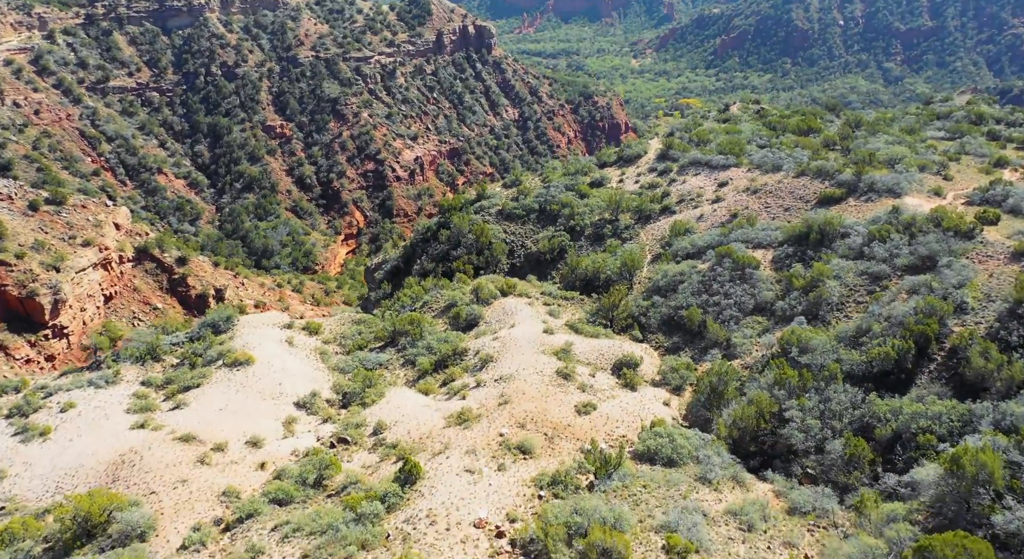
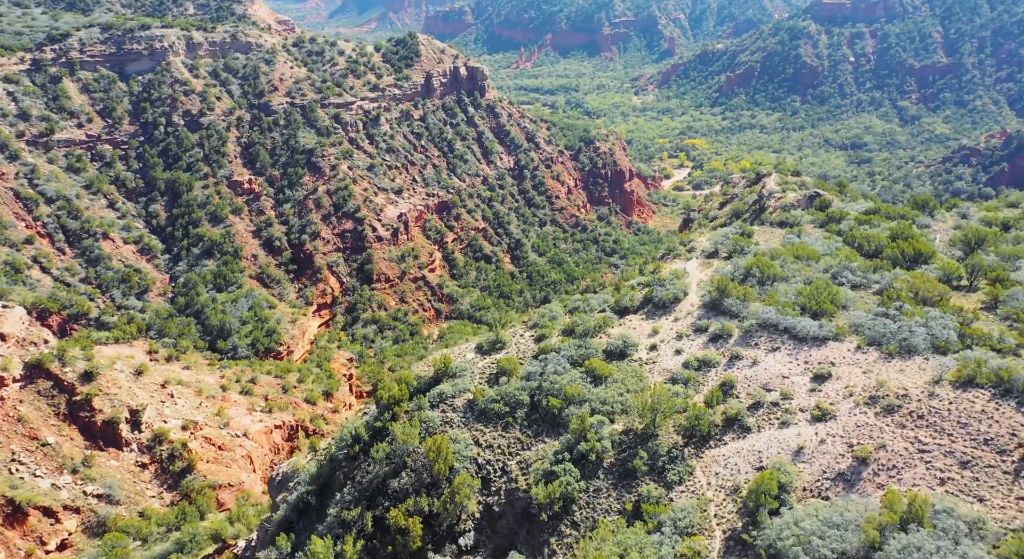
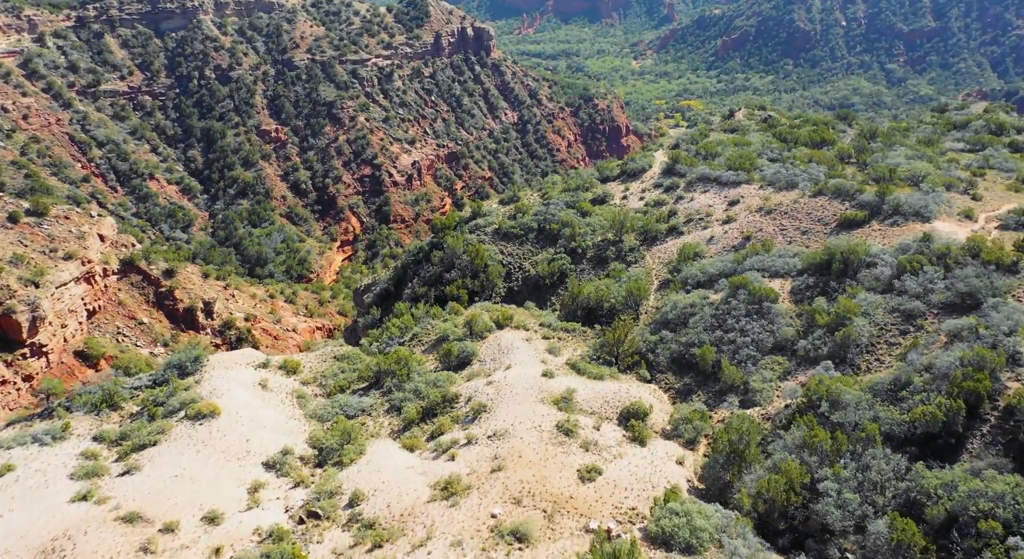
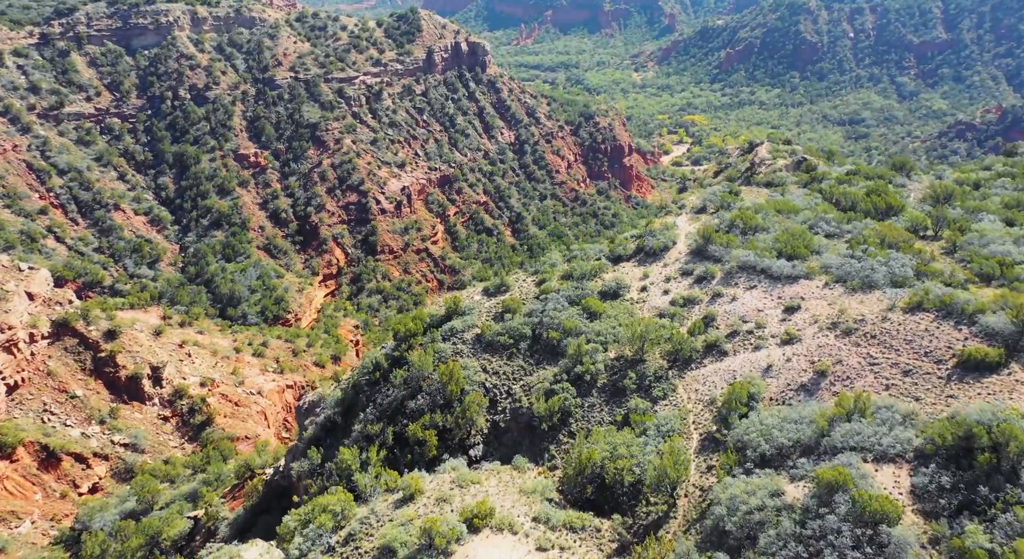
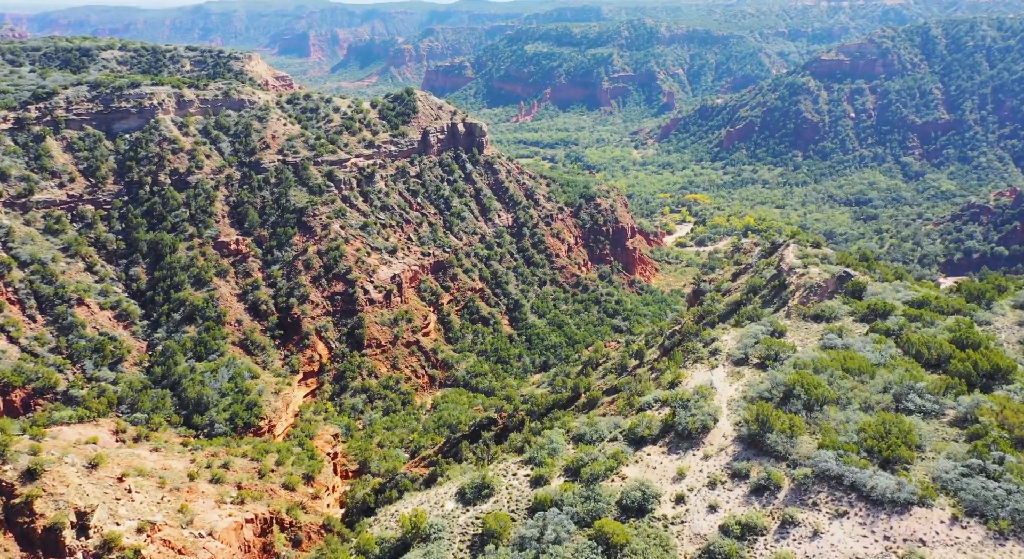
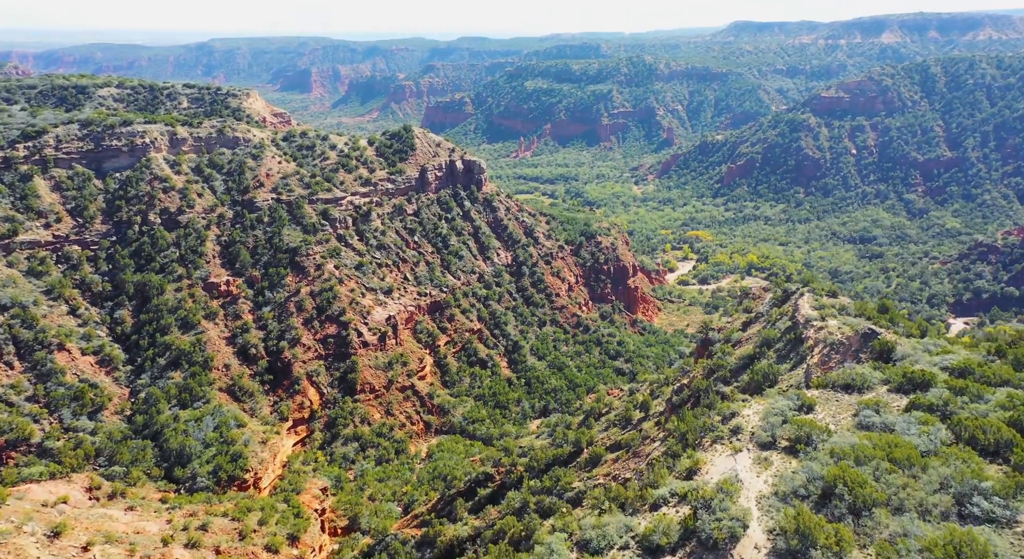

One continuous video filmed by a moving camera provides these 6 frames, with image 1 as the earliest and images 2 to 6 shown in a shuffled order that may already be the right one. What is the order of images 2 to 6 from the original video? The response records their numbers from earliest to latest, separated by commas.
3, 4, 2, 5, 6
